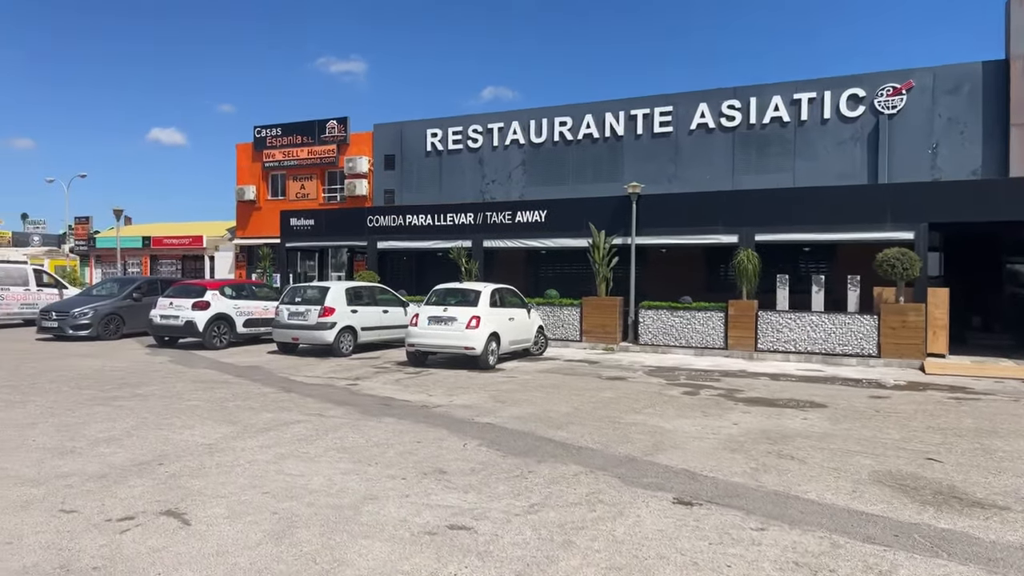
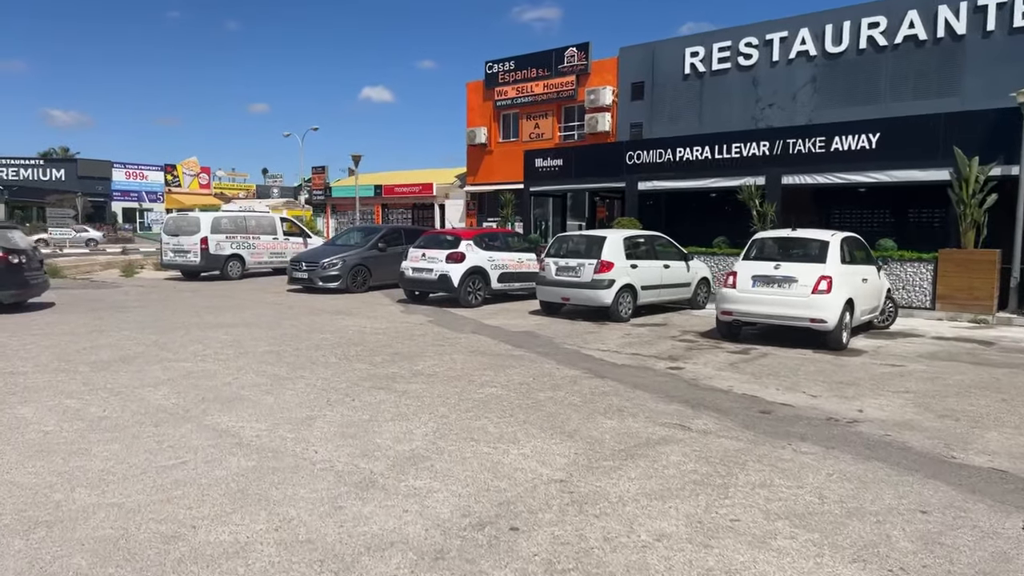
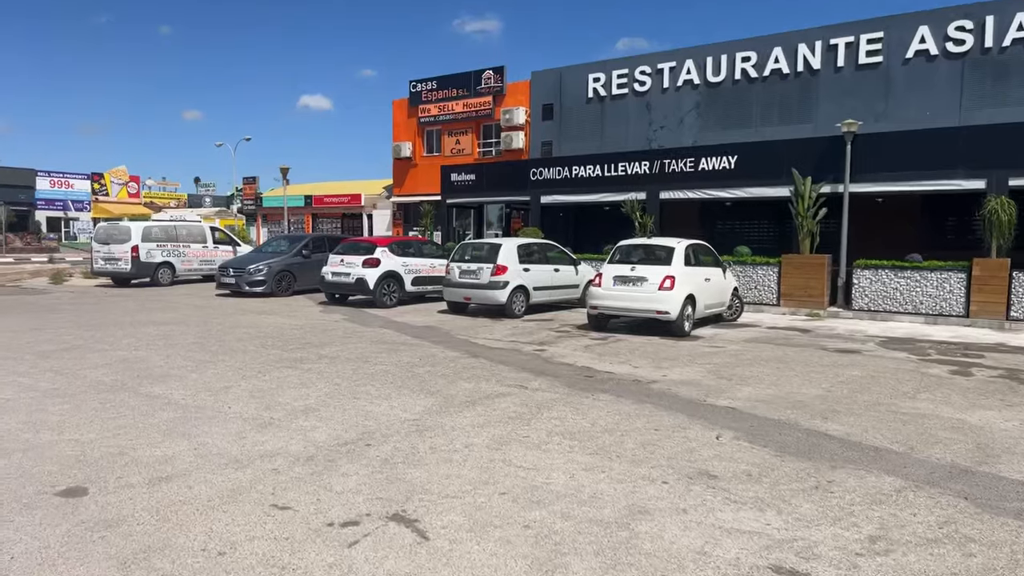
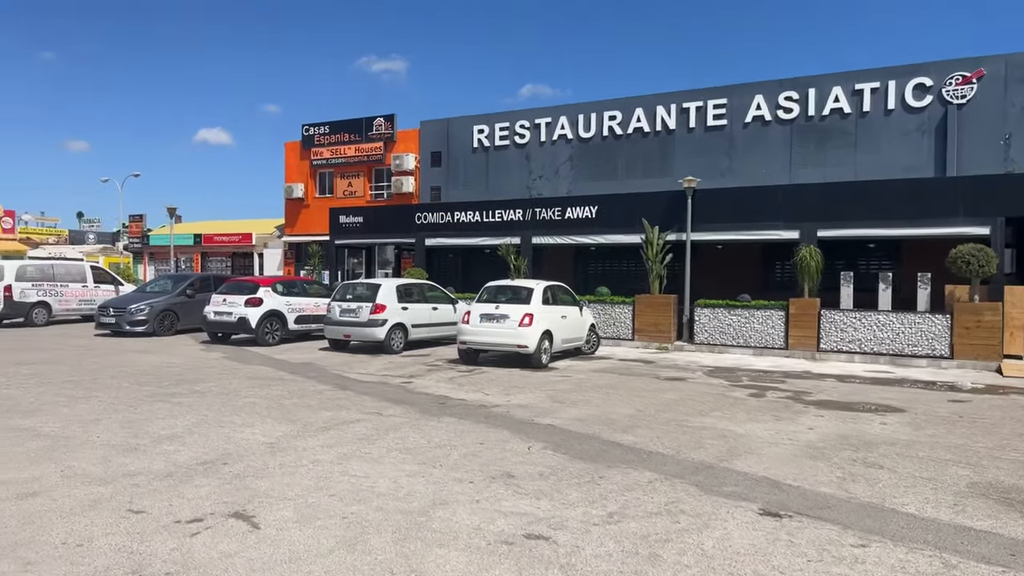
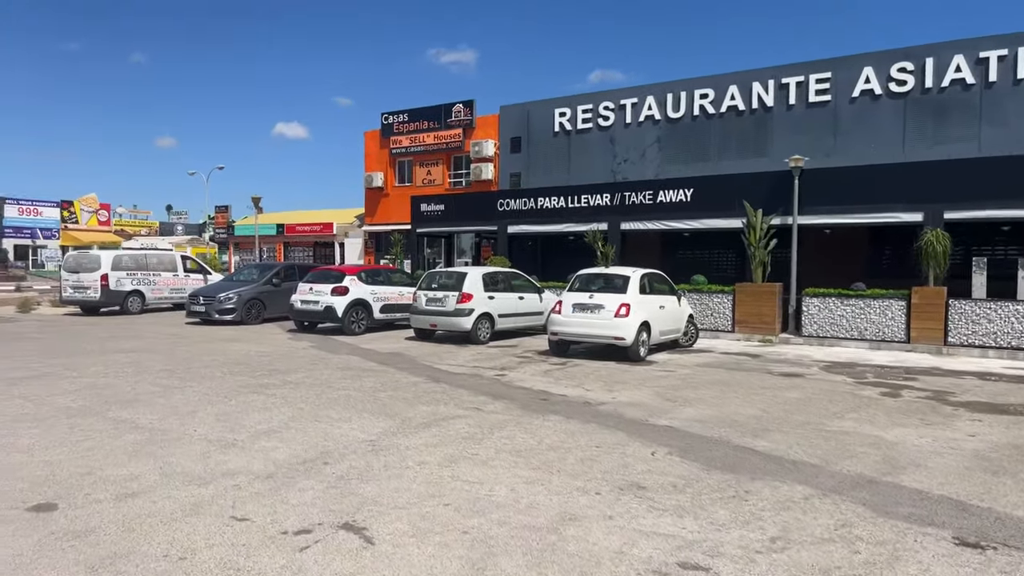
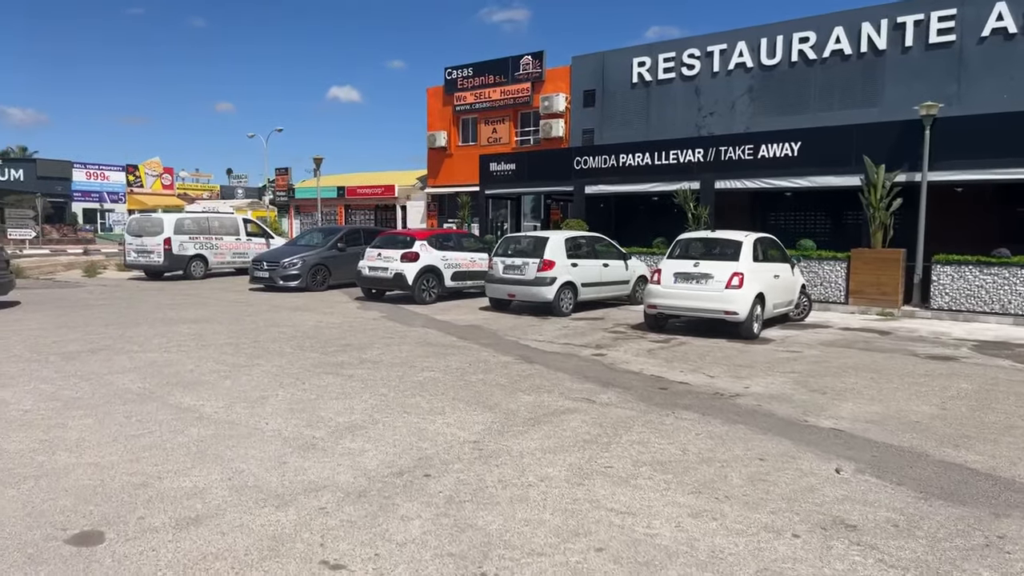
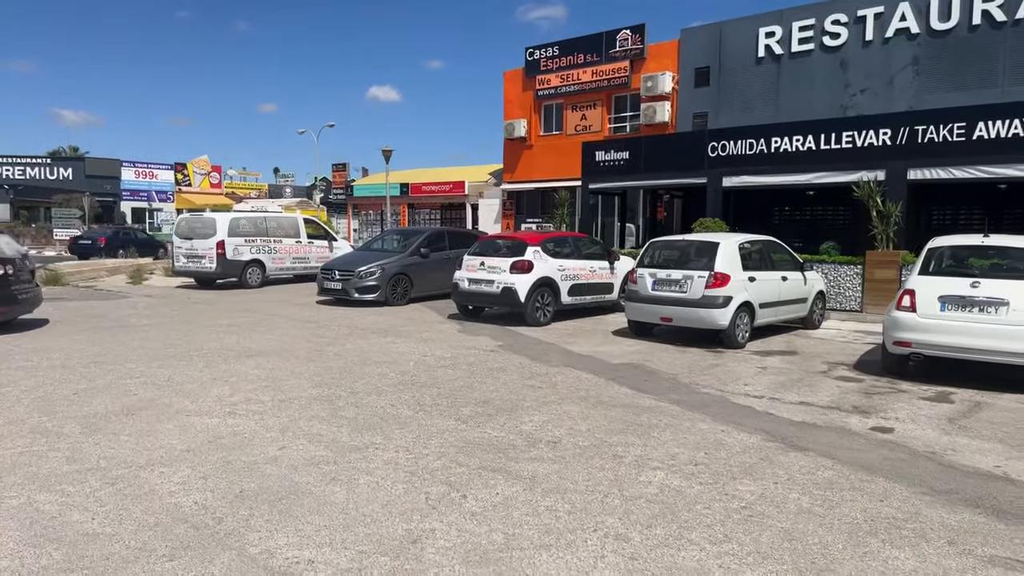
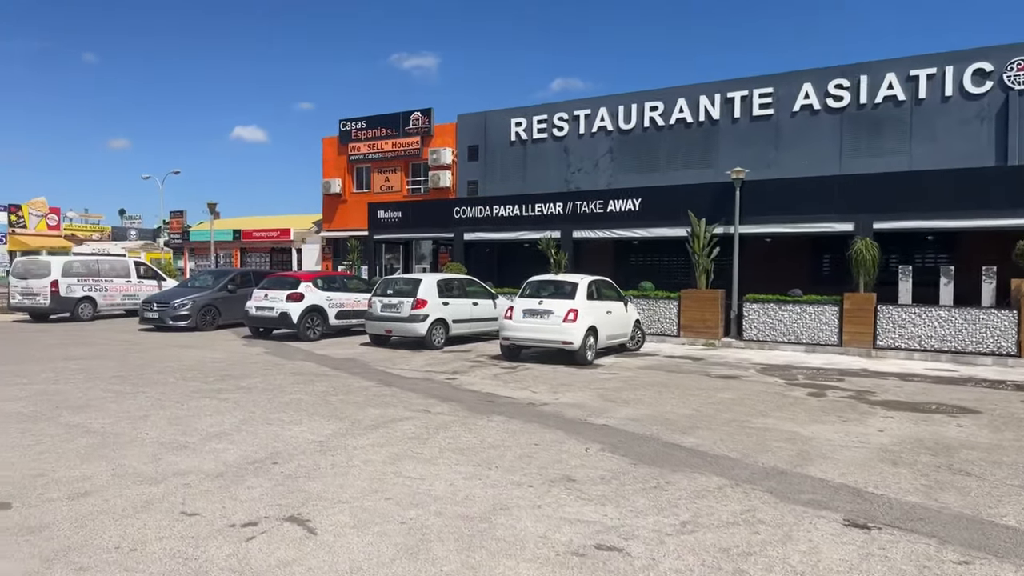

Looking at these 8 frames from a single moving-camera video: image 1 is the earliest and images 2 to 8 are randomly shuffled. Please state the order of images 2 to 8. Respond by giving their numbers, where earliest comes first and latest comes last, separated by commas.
4, 8, 5, 3, 6, 2, 7
